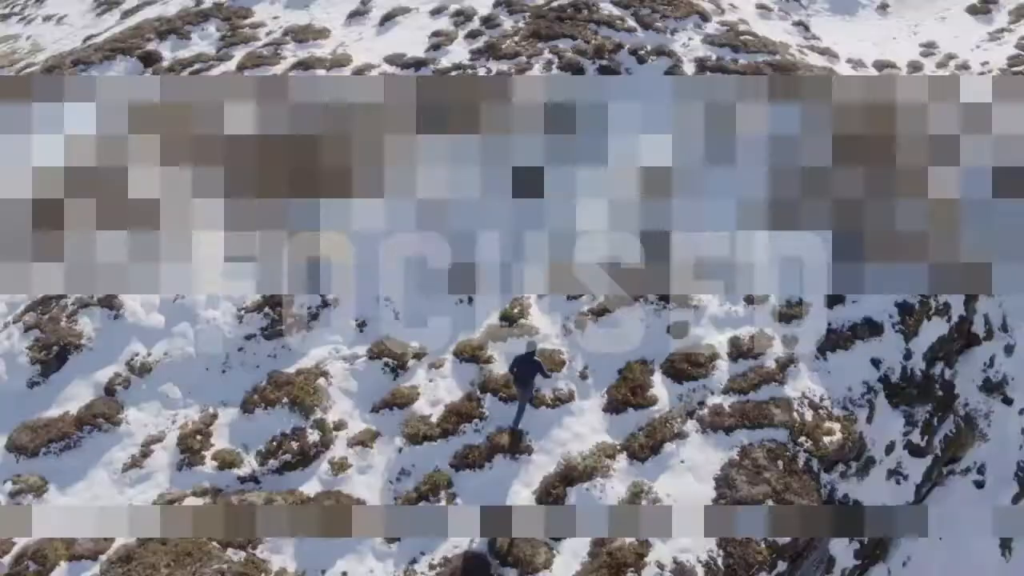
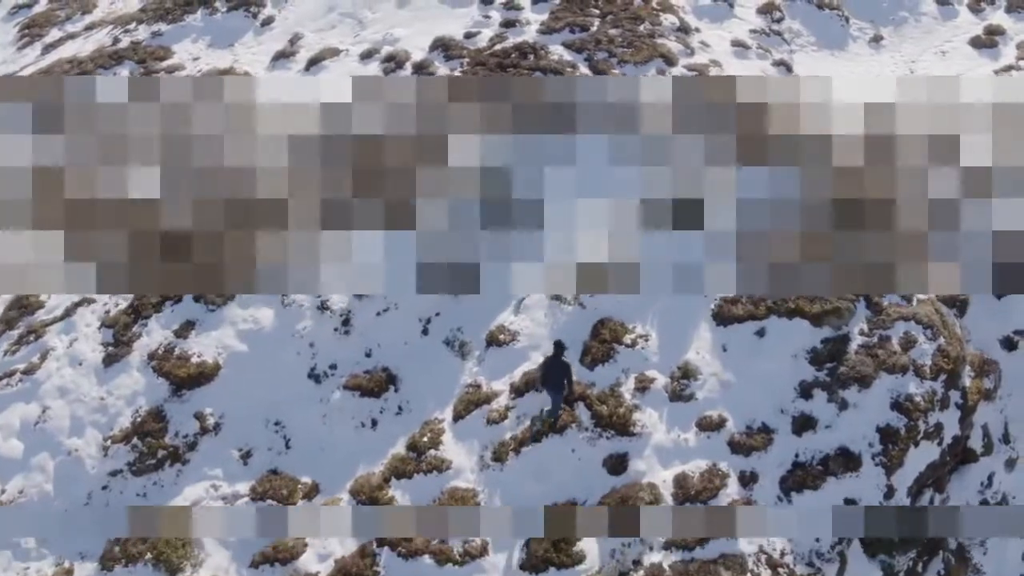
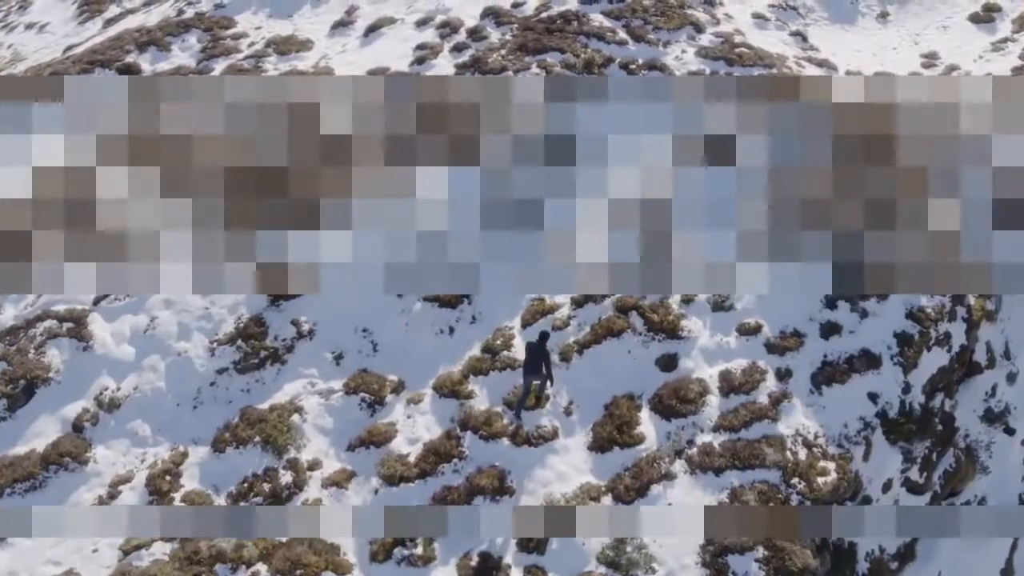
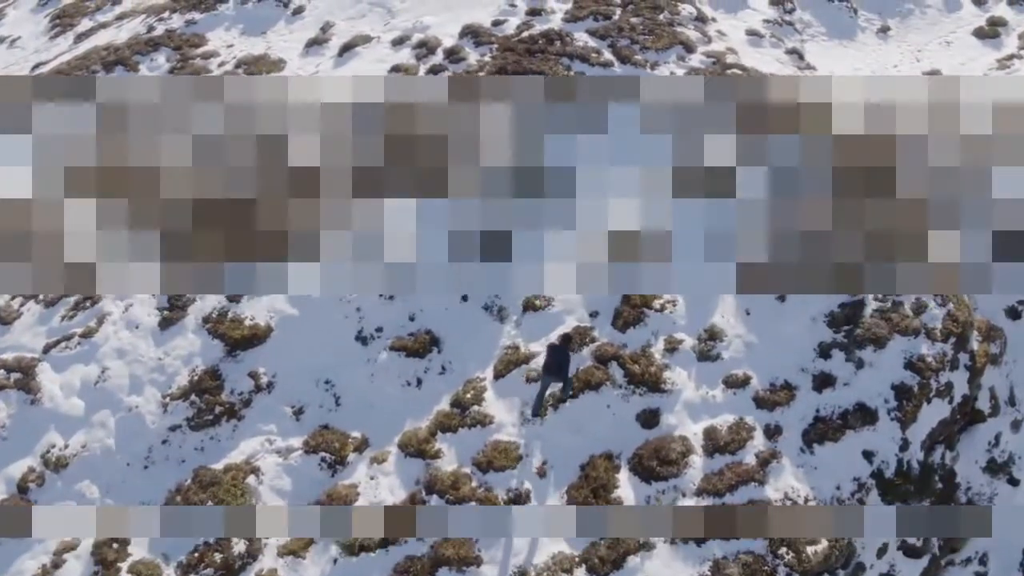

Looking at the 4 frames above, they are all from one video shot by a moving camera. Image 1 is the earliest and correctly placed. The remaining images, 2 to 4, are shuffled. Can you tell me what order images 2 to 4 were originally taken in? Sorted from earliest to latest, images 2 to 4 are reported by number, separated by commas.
3, 4, 2
